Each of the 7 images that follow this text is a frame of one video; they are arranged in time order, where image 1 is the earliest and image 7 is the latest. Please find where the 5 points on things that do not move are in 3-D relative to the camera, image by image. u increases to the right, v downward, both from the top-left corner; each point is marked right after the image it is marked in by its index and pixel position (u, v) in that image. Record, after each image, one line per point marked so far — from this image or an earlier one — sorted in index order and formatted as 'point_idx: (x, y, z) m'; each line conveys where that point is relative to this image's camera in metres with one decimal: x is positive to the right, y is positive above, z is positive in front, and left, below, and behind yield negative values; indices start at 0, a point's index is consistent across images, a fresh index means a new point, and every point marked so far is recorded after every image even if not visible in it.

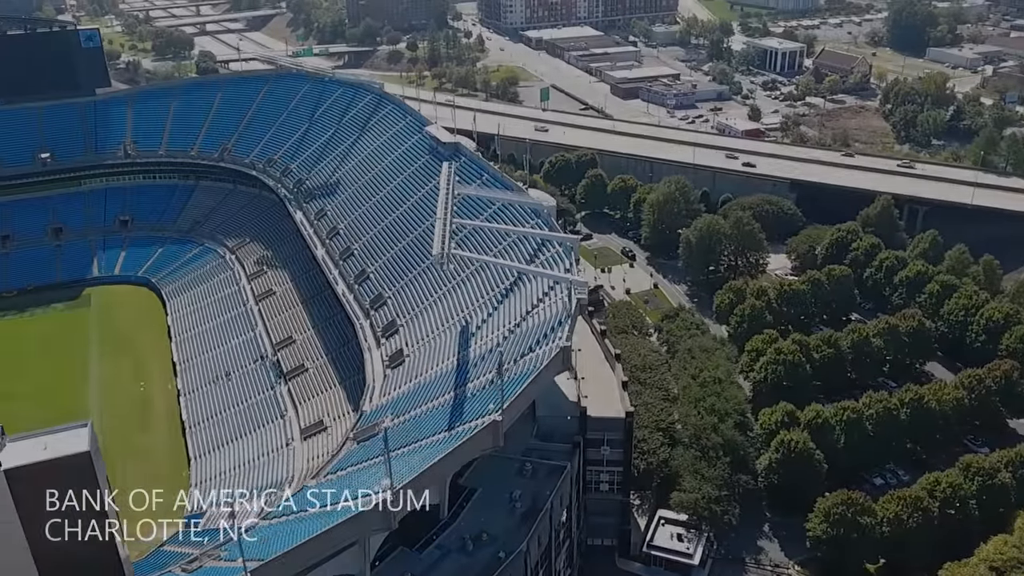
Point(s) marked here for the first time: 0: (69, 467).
0: (-7.4, -3.0, +14.1) m
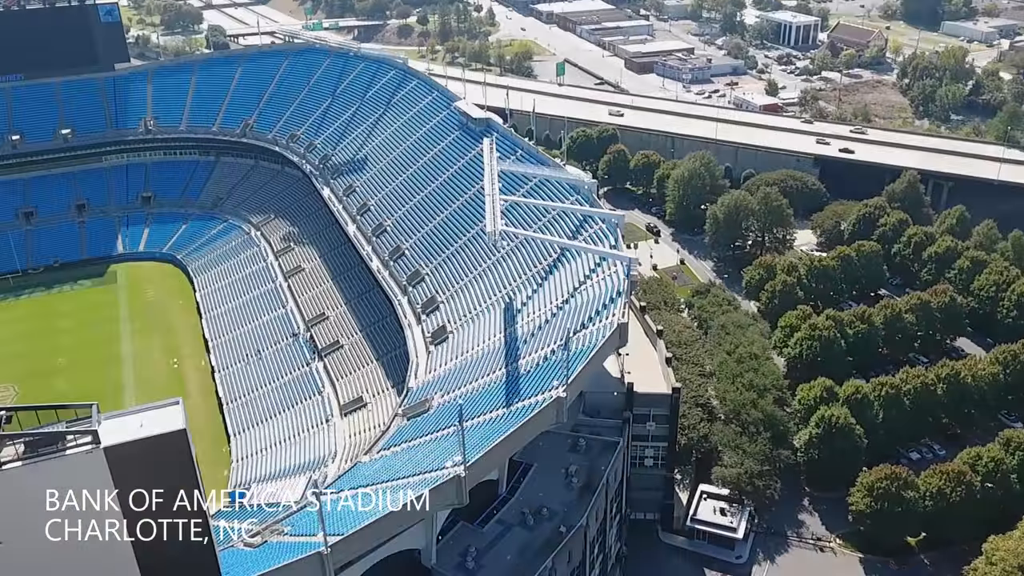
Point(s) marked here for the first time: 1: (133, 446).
0: (-5.8, -2.7, +14.3) m
1: (-6.1, -2.5, +14.1) m
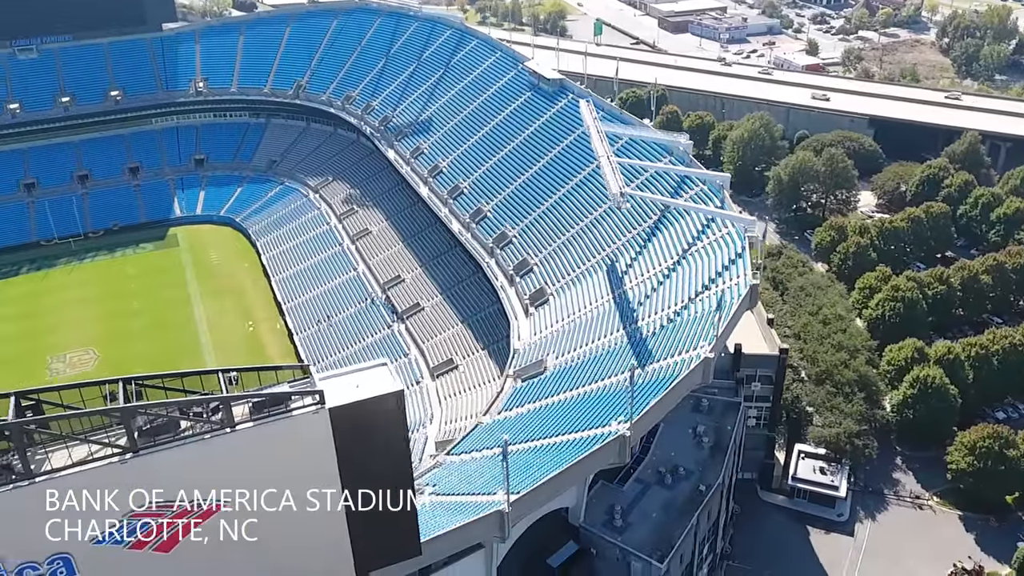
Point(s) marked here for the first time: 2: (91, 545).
0: (-2.3, -2.1, +14.4) m
1: (-2.5, -1.9, +14.2) m
2: (-6.5, -4.0, +13.4) m
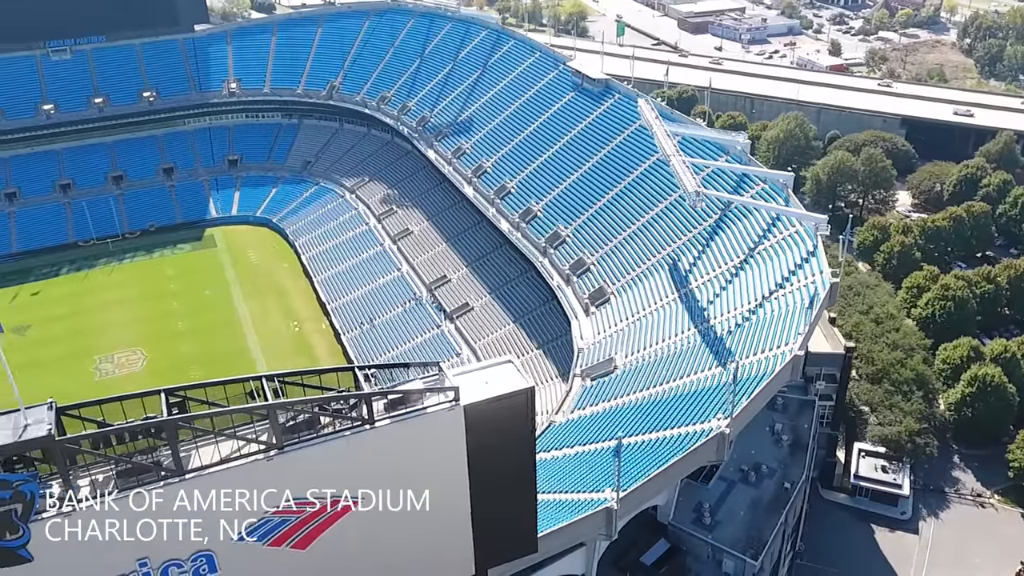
0: (-0.1, -2.0, +14.4) m
1: (-0.3, -1.9, +14.2) m
2: (-4.3, -3.9, +13.4) m
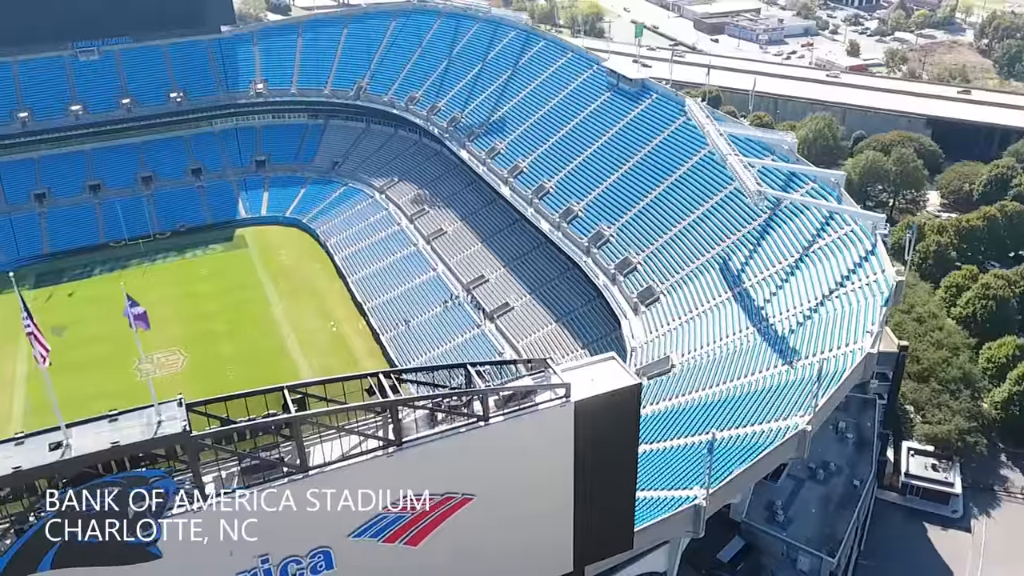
0: (+1.7, -1.9, +14.5) m
1: (+1.5, -1.8, +14.3) m
2: (-2.5, -3.9, +13.4) m
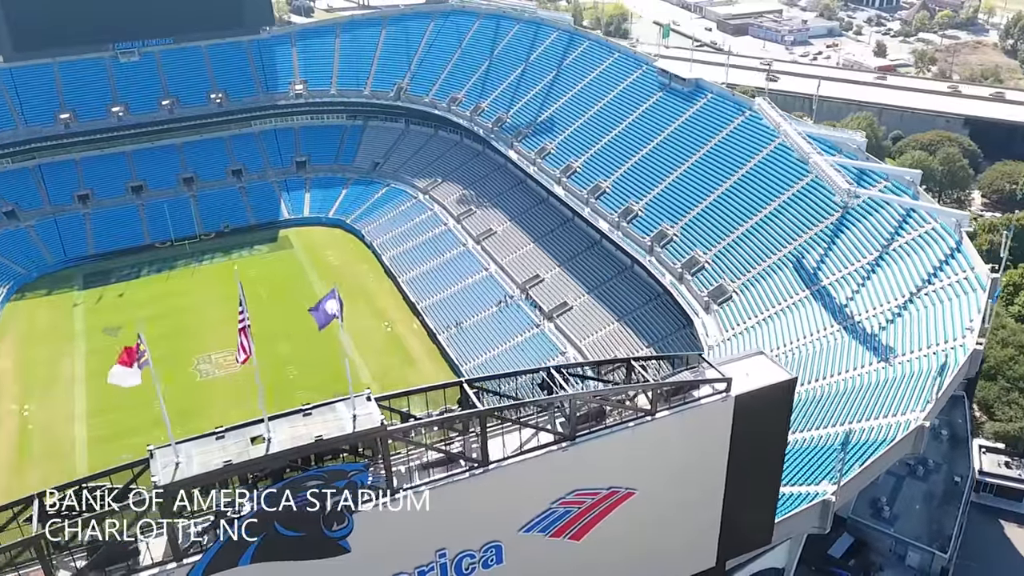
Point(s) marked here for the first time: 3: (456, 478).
0: (+4.3, -1.9, +14.5) m
1: (+4.1, -1.7, +14.3) m
2: (+0.2, -3.8, +13.5) m
3: (-0.8, -2.8, +12.7) m
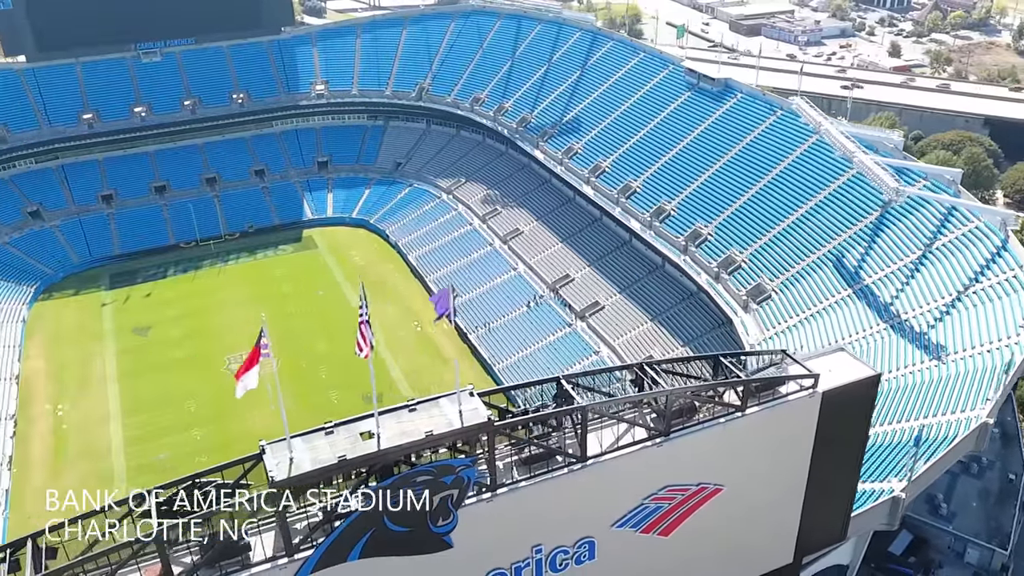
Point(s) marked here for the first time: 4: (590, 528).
0: (+5.8, -1.8, +14.6) m
1: (+5.5, -1.7, +14.4) m
2: (+1.6, -3.7, +13.5) m
3: (+0.6, -2.7, +12.7) m
4: (+1.2, -3.7, +13.3) m
